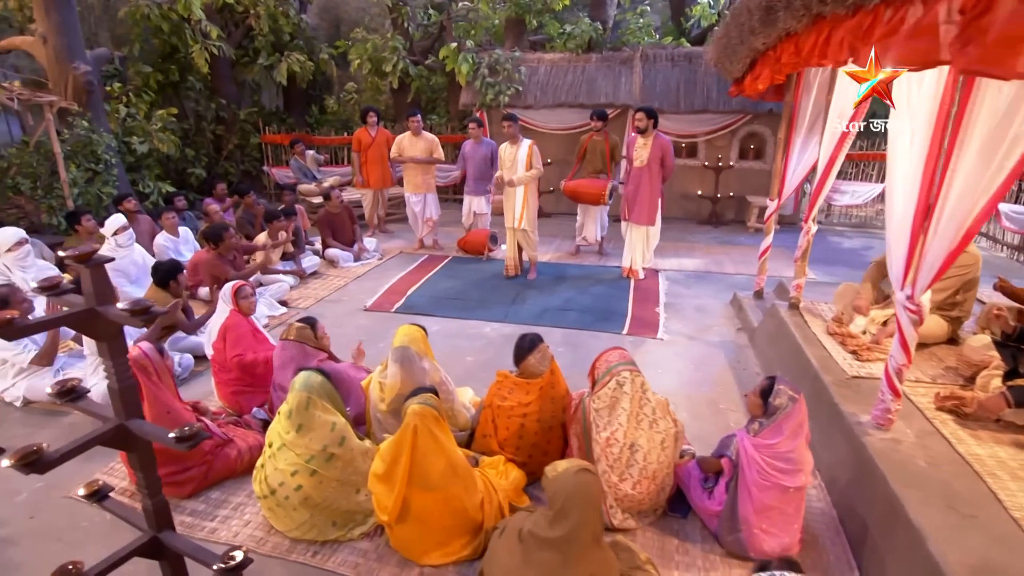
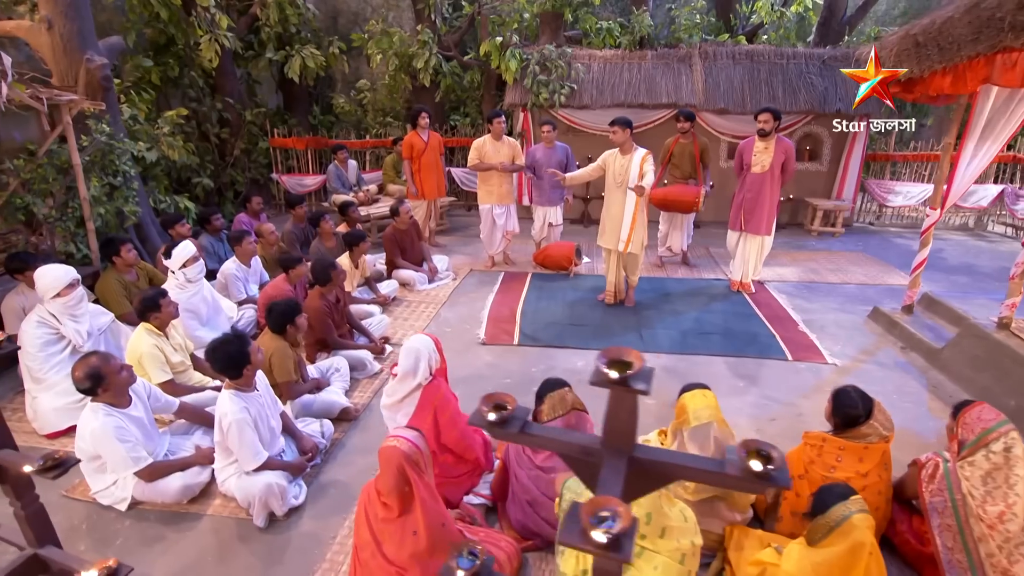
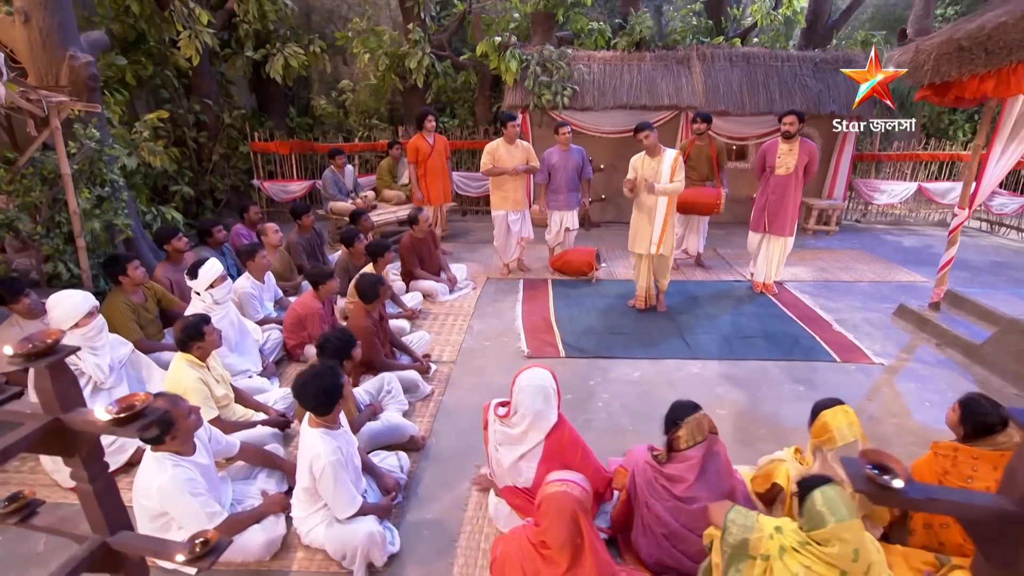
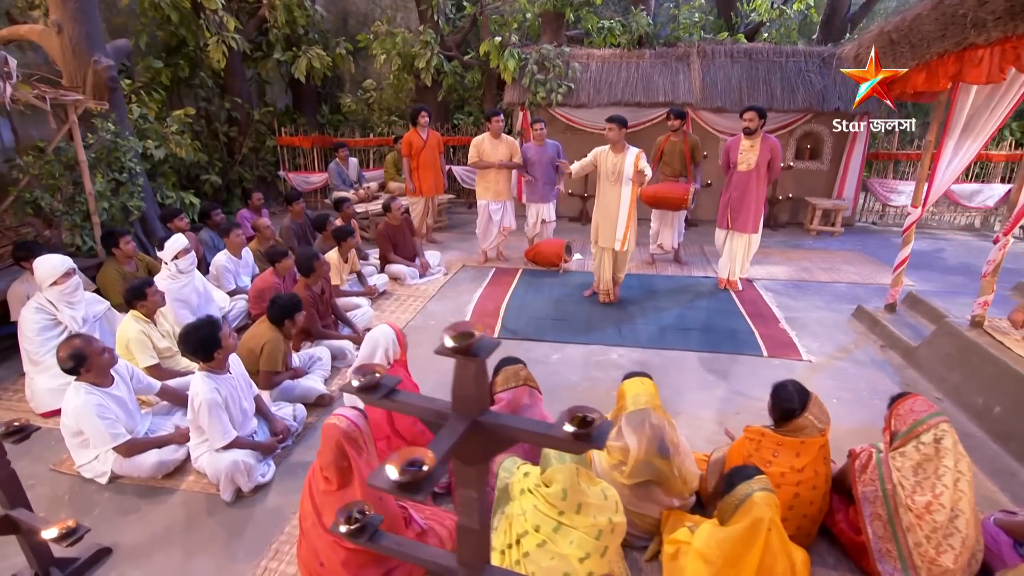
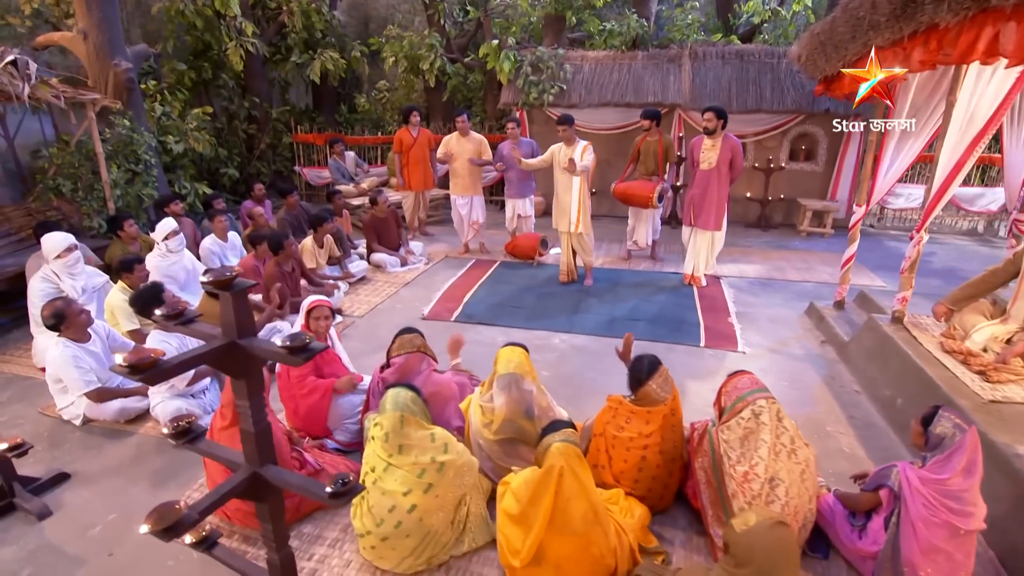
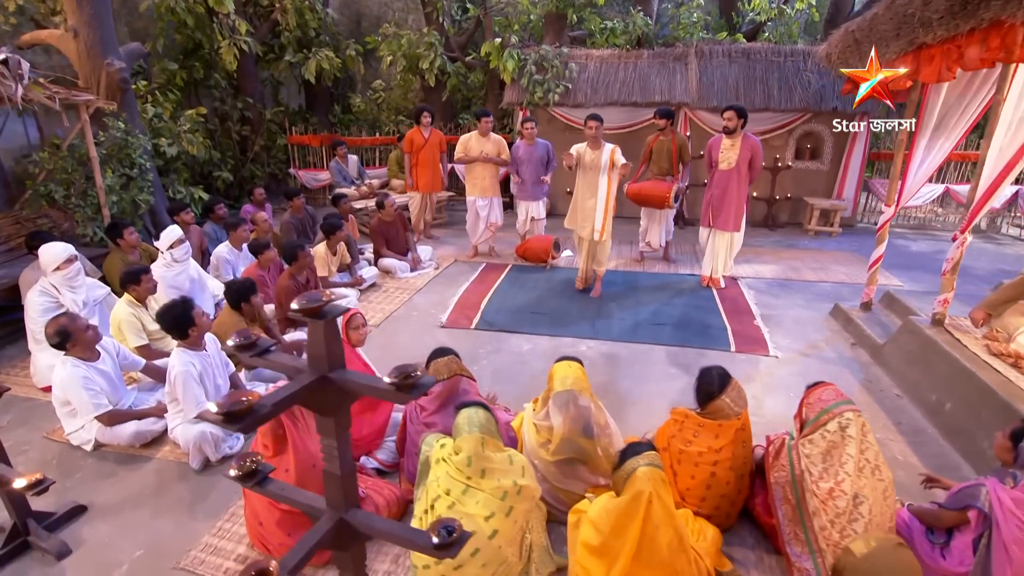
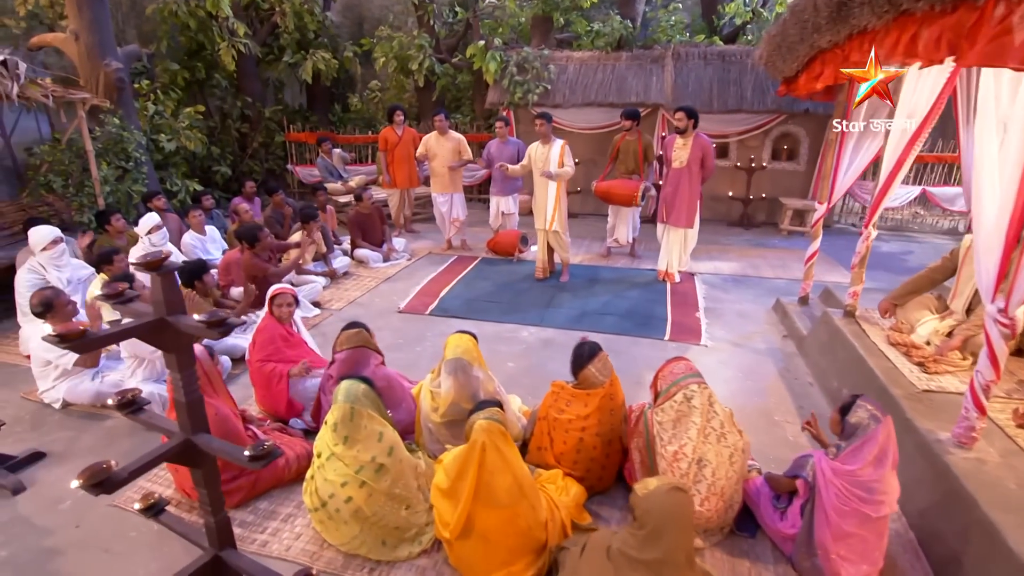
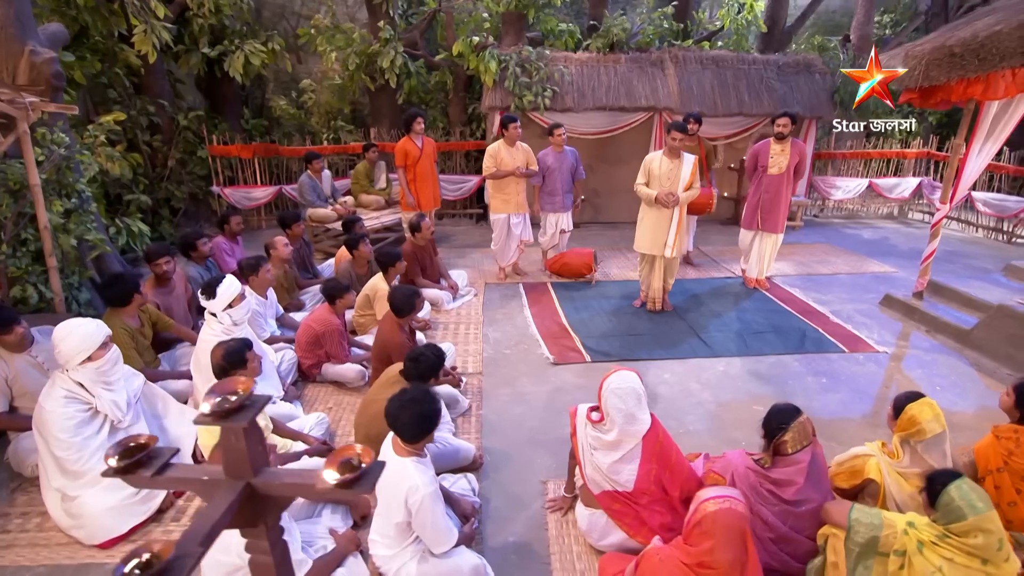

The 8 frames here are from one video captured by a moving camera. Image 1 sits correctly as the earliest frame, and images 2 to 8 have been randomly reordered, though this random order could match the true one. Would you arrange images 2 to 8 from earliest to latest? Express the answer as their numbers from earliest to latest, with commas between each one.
7, 5, 6, 4, 2, 3, 8
